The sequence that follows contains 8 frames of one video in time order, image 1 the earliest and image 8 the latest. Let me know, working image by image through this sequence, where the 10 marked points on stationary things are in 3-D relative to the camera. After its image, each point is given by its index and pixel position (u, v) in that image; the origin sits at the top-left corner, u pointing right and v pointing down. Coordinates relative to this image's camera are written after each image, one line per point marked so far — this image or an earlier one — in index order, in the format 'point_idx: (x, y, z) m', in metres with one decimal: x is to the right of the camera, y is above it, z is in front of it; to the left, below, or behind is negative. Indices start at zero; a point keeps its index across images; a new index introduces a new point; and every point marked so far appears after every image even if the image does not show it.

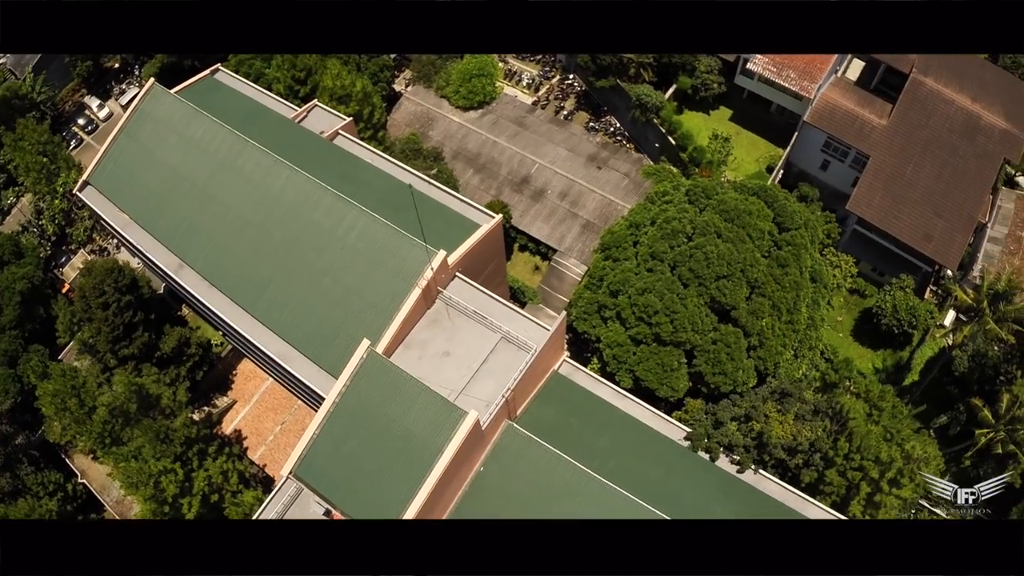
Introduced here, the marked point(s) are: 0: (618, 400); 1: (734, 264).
0: (+1.6, -1.7, +19.4) m
1: (+3.4, +0.4, +19.3) m
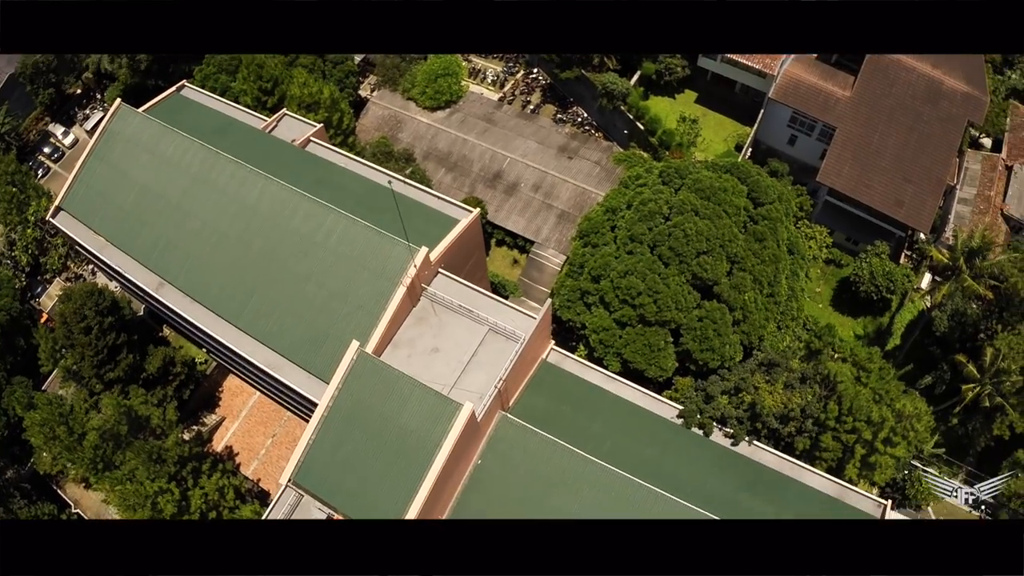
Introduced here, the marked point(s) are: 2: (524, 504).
0: (+1.5, -1.5, +19.5) m
1: (+3.1, +0.8, +19.5) m
2: (+0.3, -3.0, +17.6) m
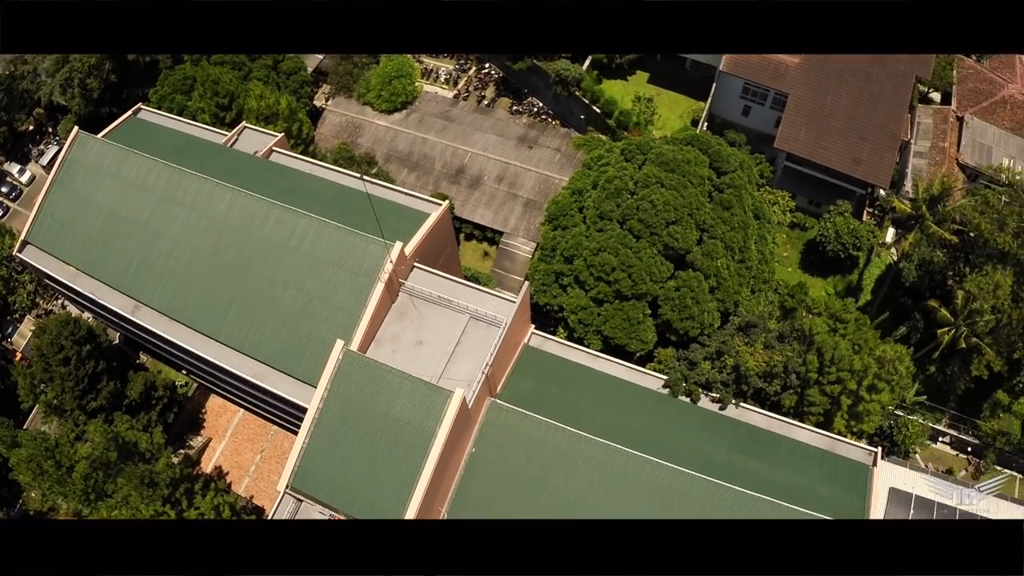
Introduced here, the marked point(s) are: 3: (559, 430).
0: (+1.3, -1.2, +19.6) m
1: (+2.6, +1.3, +19.7) m
2: (+0.2, -2.8, +17.7) m
3: (+0.7, -2.0, +17.9) m
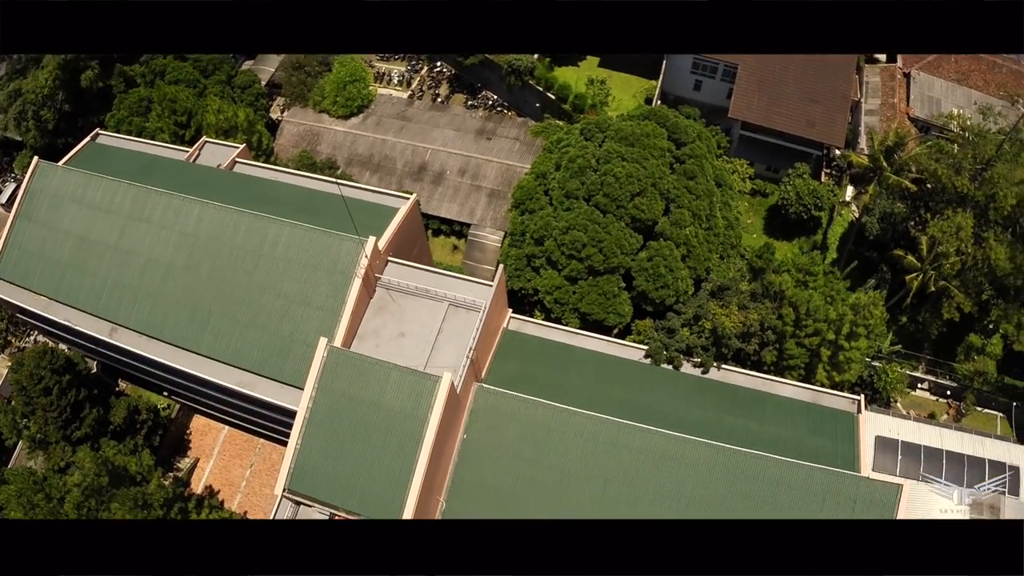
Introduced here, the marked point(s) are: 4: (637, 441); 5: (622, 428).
0: (+1.0, -0.8, +19.8) m
1: (+2.1, +1.7, +20.0) m
2: (+0.2, -2.5, +17.9) m
3: (+0.5, -1.7, +18.0) m
4: (+1.8, -2.2, +18.0) m
5: (+1.6, -2.0, +17.7) m
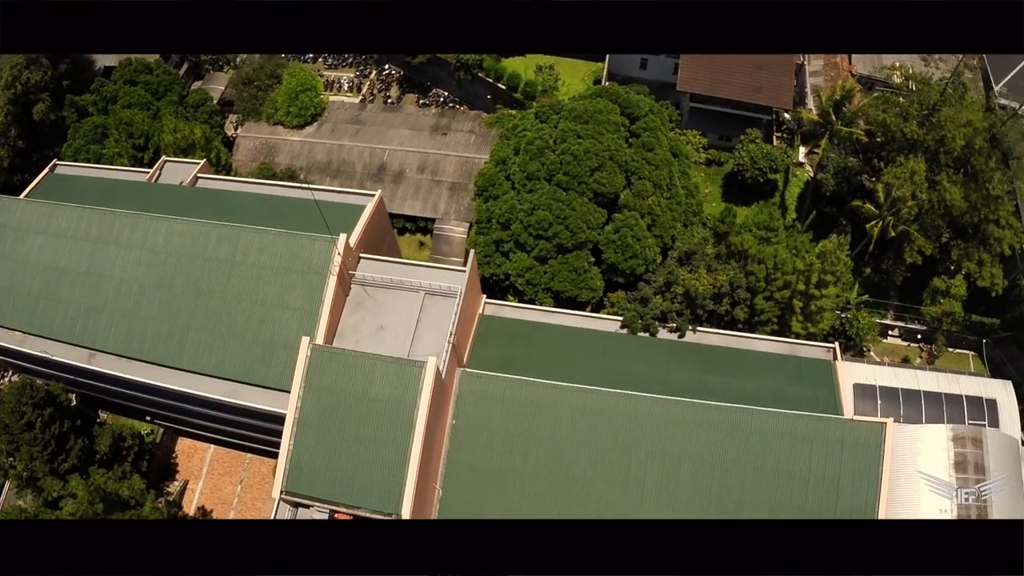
0: (+0.6, -0.5, +20.1) m
1: (+1.5, +2.2, +20.3) m
2: (0.0, -2.2, +18.1) m
3: (+0.3, -1.4, +18.3) m
4: (+1.6, -1.7, +18.3) m
5: (+1.4, -1.6, +18.0) m
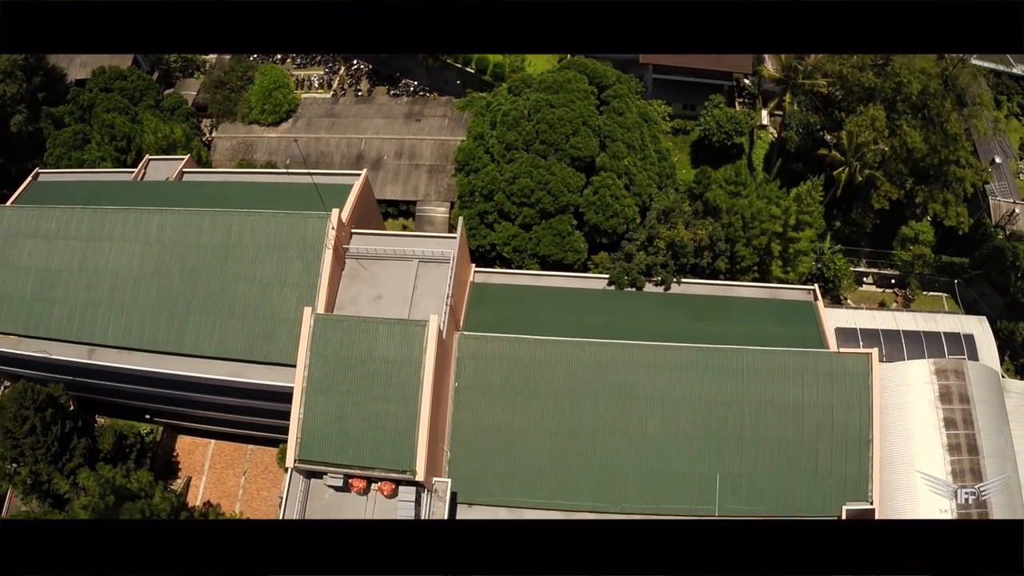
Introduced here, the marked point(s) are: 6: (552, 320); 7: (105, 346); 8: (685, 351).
0: (+0.4, +0.1, +20.6) m
1: (+1.1, +2.8, +20.9) m
2: (+0.1, -1.6, +18.6) m
3: (+0.2, -0.8, +18.8) m
4: (+1.6, -1.0, +18.8) m
5: (+1.4, -0.9, +18.5) m
6: (+0.6, -0.5, +19.6) m
7: (-6.4, -0.9, +19.8) m
8: (+2.6, -0.9, +18.8) m
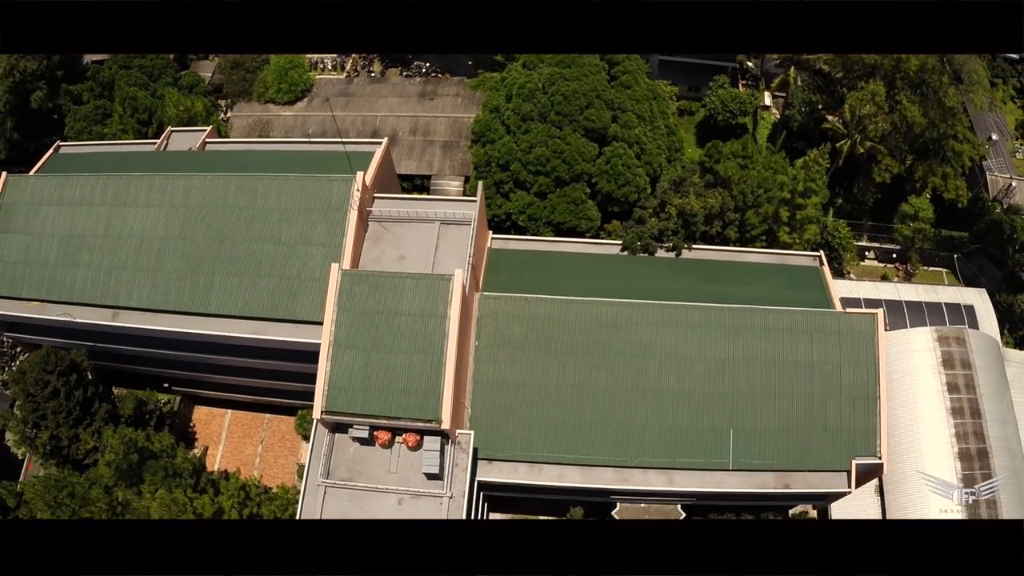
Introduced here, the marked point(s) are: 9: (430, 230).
0: (+0.7, +0.7, +21.2) m
1: (+1.4, +3.4, +21.5) m
2: (+0.4, -1.0, +19.0) m
3: (+0.5, -0.2, +19.3) m
4: (+1.9, -0.4, +19.3) m
5: (+1.7, -0.3, +19.0) m
6: (+0.9, +0.1, +20.2) m
7: (-6.2, -0.3, +20.2) m
8: (+2.9, -0.3, +19.3) m
9: (-1.3, +0.9, +19.5) m
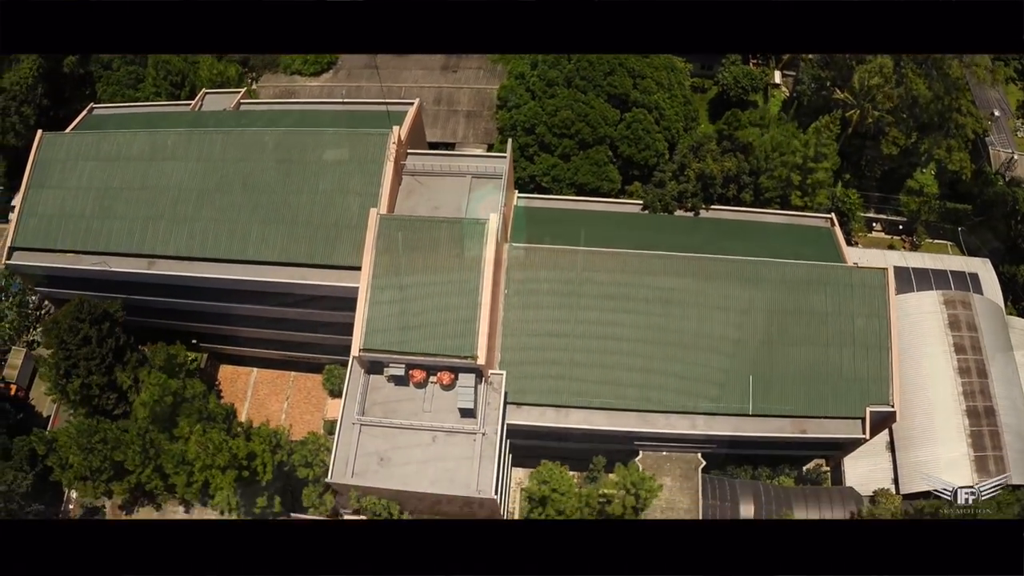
0: (+1.1, +1.4, +21.9) m
1: (+1.8, +4.1, +22.3) m
2: (+0.8, -0.2, +19.7) m
3: (+1.0, +0.6, +20.0) m
4: (+2.4, +0.3, +20.1) m
5: (+2.1, +0.5, +19.8) m
6: (+1.4, +0.8, +20.9) m
7: (-5.7, +0.5, +20.8) m
8: (+3.3, +0.4, +20.1) m
9: (-0.8, +1.7, +20.2) m
